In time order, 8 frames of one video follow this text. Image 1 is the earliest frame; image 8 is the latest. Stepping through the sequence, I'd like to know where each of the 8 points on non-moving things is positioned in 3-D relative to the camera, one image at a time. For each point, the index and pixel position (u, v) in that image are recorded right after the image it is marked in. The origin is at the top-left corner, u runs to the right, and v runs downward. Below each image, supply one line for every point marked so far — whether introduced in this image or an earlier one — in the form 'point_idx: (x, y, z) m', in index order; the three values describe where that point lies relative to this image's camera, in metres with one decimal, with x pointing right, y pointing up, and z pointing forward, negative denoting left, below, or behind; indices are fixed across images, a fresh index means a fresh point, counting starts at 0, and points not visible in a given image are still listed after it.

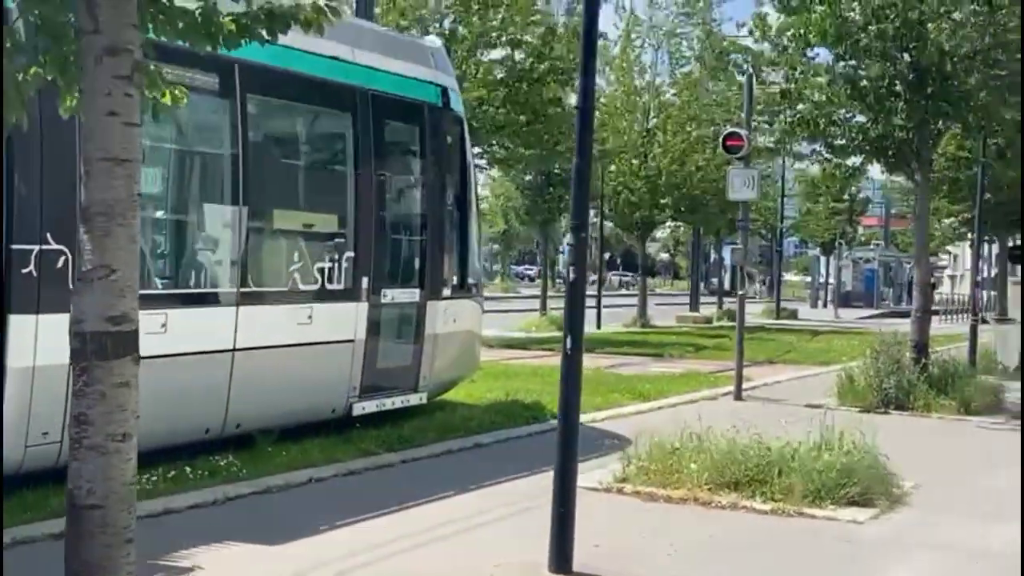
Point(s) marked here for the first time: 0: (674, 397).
0: (+1.6, -1.1, +13.7) m
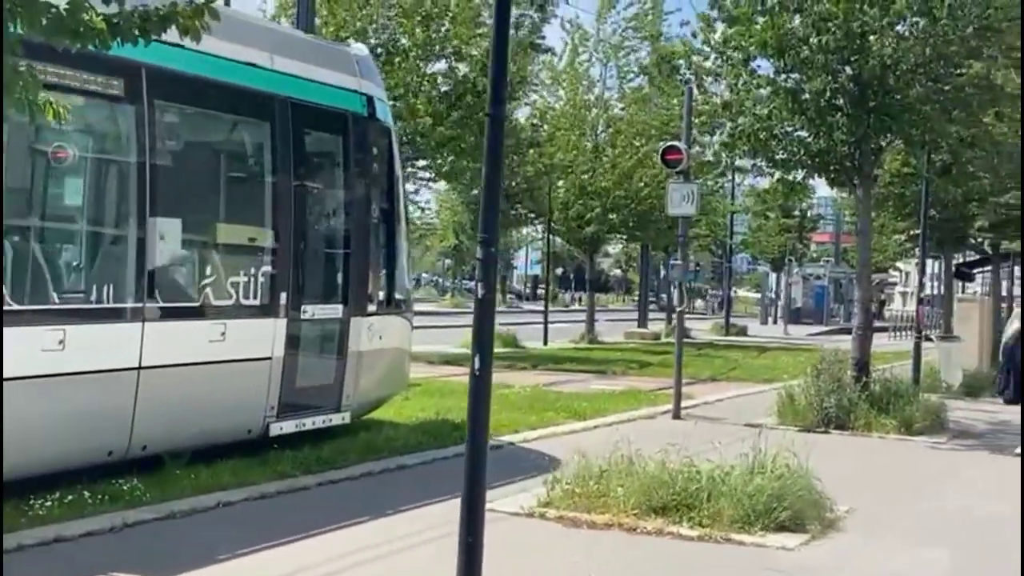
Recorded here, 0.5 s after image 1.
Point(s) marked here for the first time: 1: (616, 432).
0: (+1.0, -1.2, +13.4) m
1: (+0.9, -1.2, +11.9) m
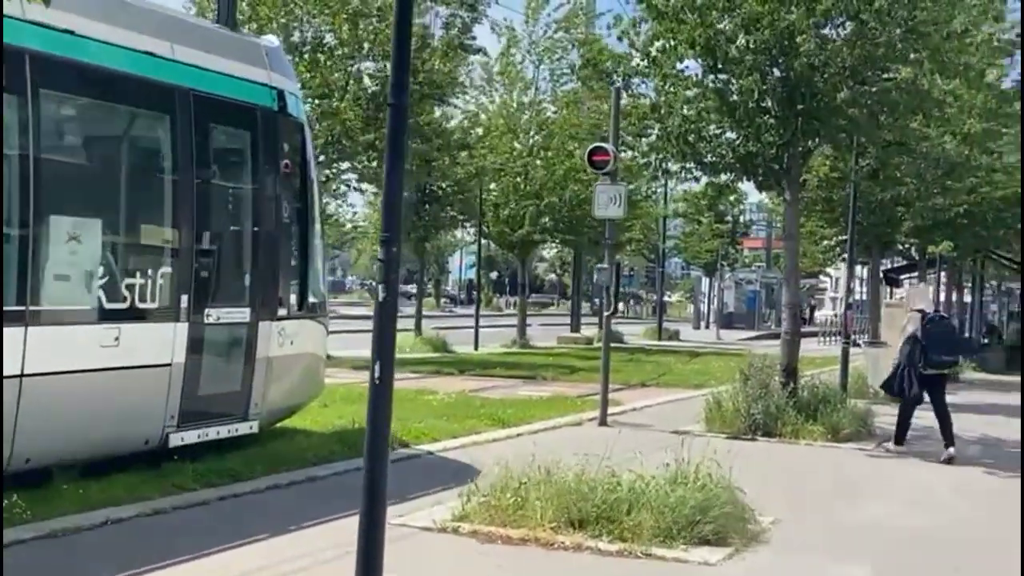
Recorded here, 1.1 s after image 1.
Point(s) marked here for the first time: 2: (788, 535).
0: (+0.2, -1.3, +13.0) m
1: (+0.2, -1.3, +11.5) m
2: (+1.7, -1.5, +8.3) m
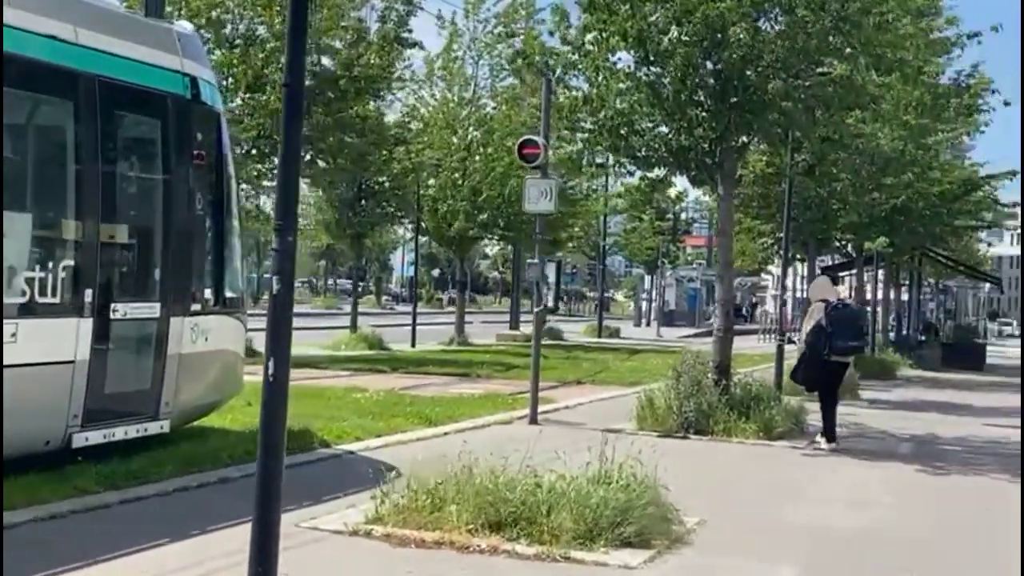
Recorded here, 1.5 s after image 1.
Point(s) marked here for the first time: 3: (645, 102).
0: (-0.4, -1.2, +12.8) m
1: (-0.4, -1.2, +11.3) m
2: (+1.2, -1.4, +8.1) m
3: (+1.3, +1.9, +13.9) m
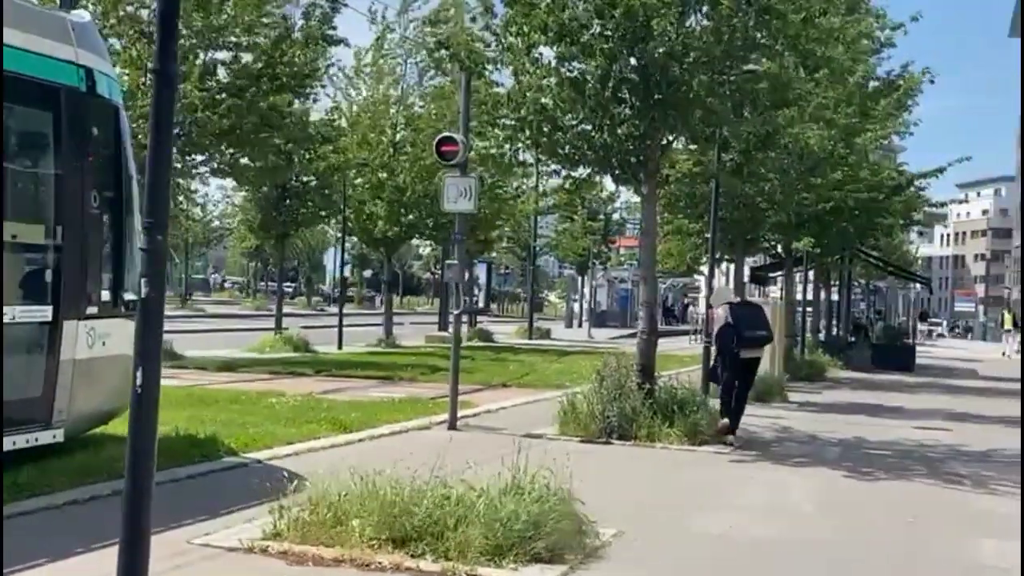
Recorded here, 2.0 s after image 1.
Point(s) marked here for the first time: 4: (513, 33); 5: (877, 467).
0: (-1.2, -1.2, +12.4) m
1: (-1.1, -1.2, +10.9) m
2: (+0.7, -1.5, +7.7) m
3: (+0.6, +1.9, +13.6) m
4: (0.0, +2.6, +13.9) m
5: (+3.2, -1.6, +12.3) m
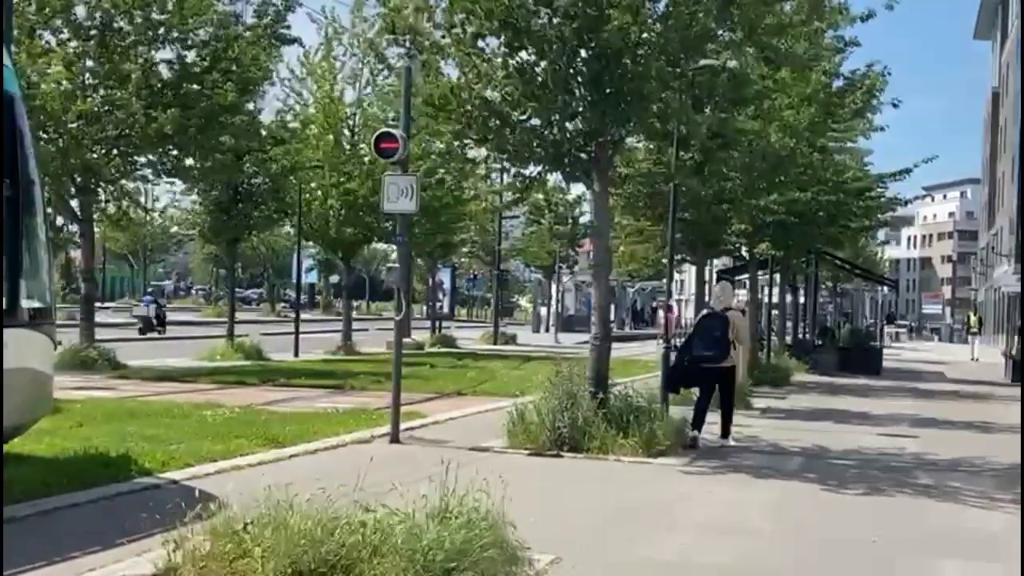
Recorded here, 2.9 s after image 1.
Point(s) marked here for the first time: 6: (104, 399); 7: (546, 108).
0: (-1.7, -1.3, +11.6) m
1: (-1.5, -1.3, +10.1) m
2: (+0.3, -1.5, +7.0) m
3: (0.0, +1.8, +12.9) m
4: (-0.5, +2.5, +13.2) m
5: (+2.8, -1.6, +11.6) m
6: (-4.6, -1.2, +15.5) m
7: (+0.3, +1.7, +12.8) m
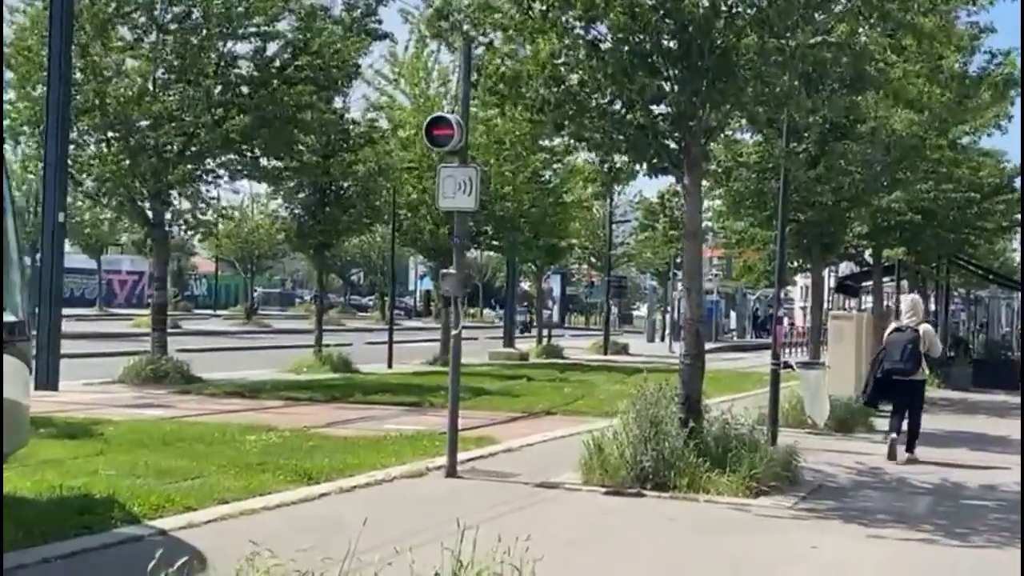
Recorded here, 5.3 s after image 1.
0: (-1.1, -1.4, +10.0) m
1: (-1.1, -1.3, +8.5) m
2: (+0.4, -1.5, +5.3) m
3: (+0.7, +1.7, +11.1) m
4: (+0.1, +2.4, +11.5) m
5: (+3.3, -1.7, +9.6) m
6: (-3.7, -1.3, +14.1) m
7: (+0.9, +1.6, +11.1) m
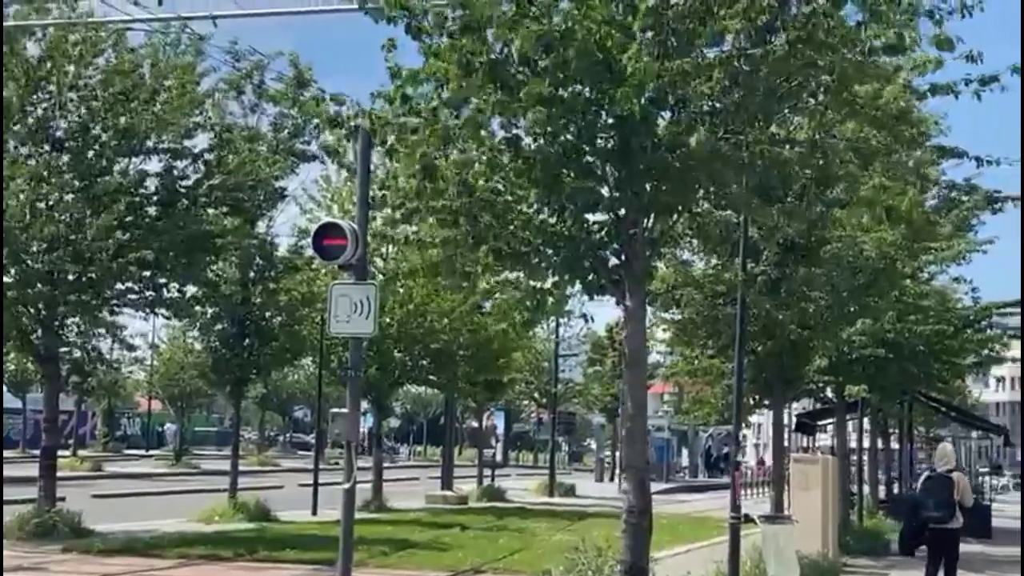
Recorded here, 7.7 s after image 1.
0: (-1.7, -2.2, +8.0) m
1: (-1.6, -2.0, +6.5) m
2: (0.0, -1.9, +3.3) m
3: (0.0, +0.8, +9.4) m
4: (-0.5, +1.4, +9.9) m
5: (+2.7, -2.5, +7.7) m
6: (-4.4, -2.6, +11.9) m
7: (+0.3, +0.6, +9.4) m
